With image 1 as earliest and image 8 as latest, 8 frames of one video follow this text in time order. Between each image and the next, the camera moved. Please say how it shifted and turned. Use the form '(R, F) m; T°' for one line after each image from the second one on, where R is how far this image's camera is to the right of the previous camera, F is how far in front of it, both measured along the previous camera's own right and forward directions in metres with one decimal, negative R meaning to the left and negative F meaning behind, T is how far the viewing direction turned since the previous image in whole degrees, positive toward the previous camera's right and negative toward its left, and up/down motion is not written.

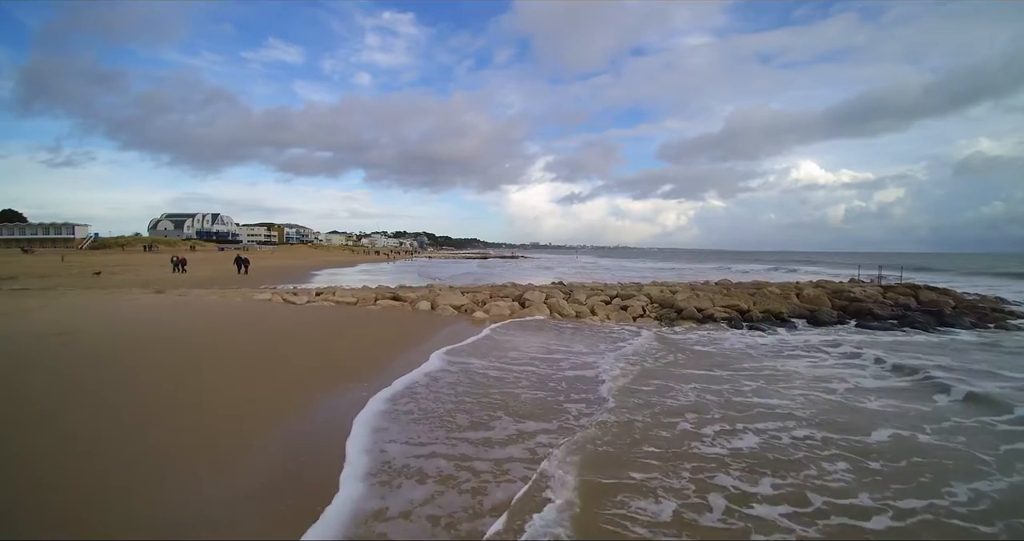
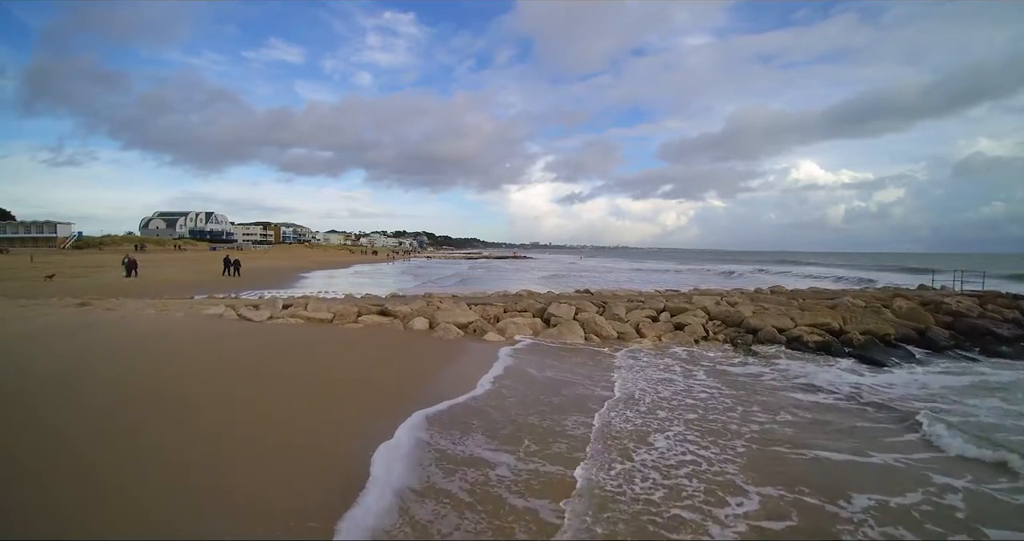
(-0.5, +2.9) m; 0°
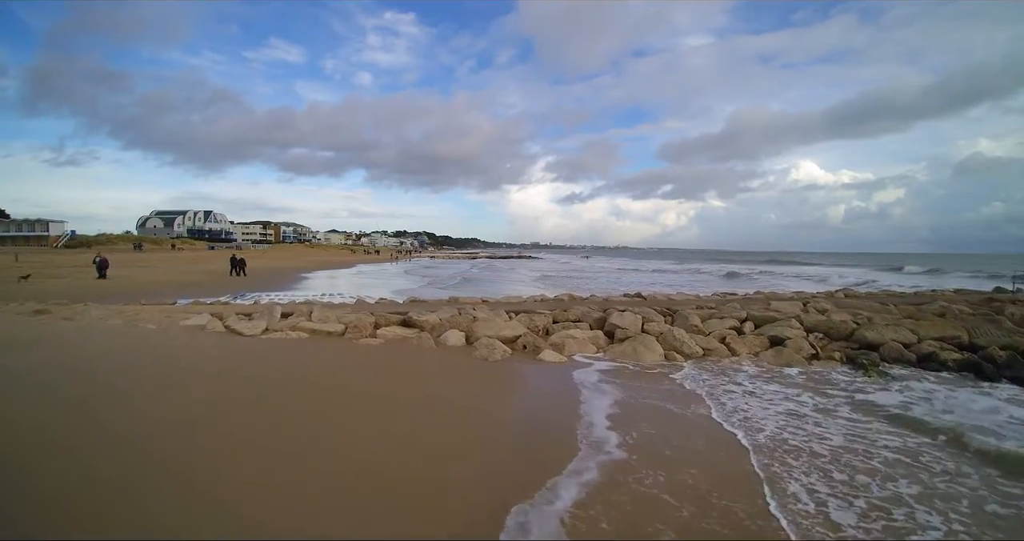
(-0.9, +1.9) m; 0°
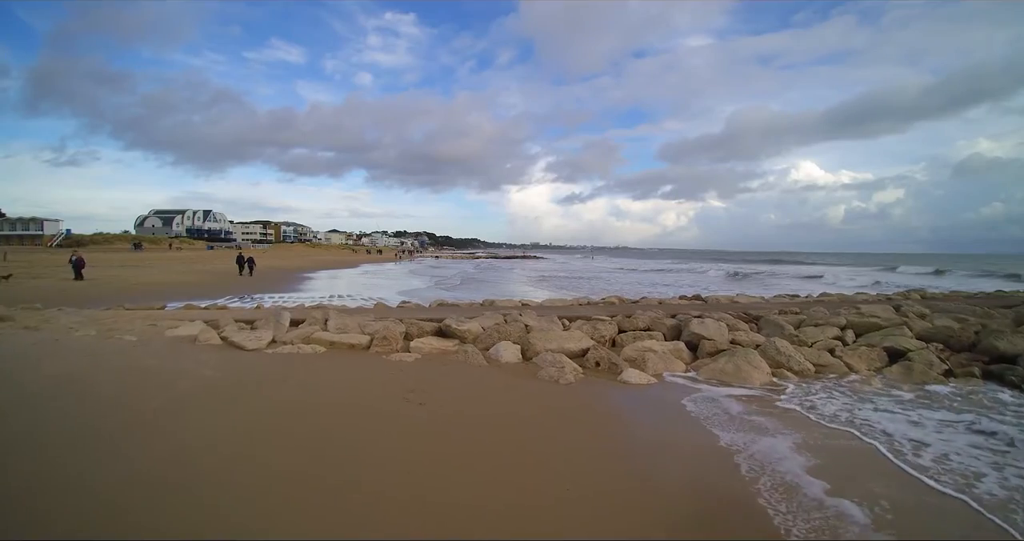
(-0.9, +1.5) m; 0°
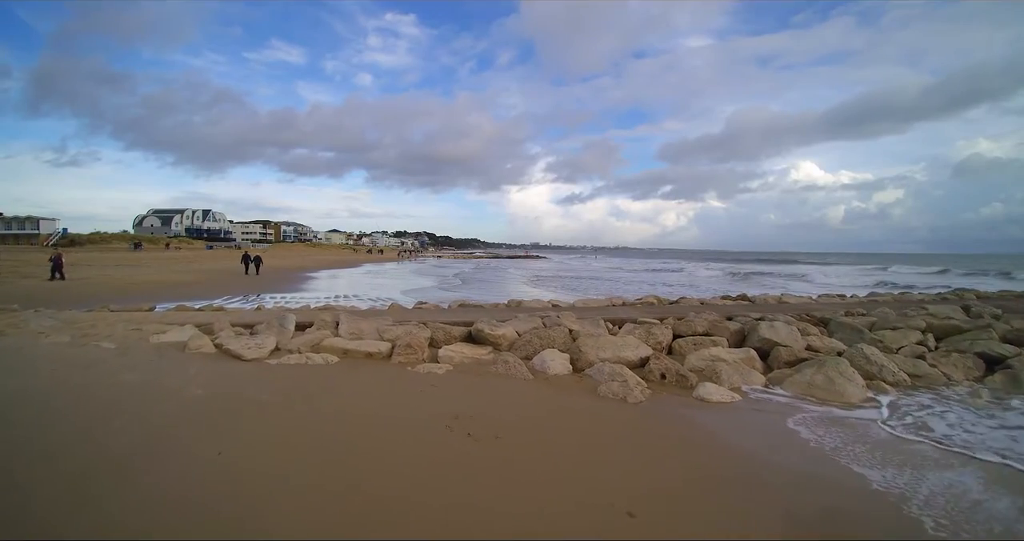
(-0.5, +0.9) m; 0°
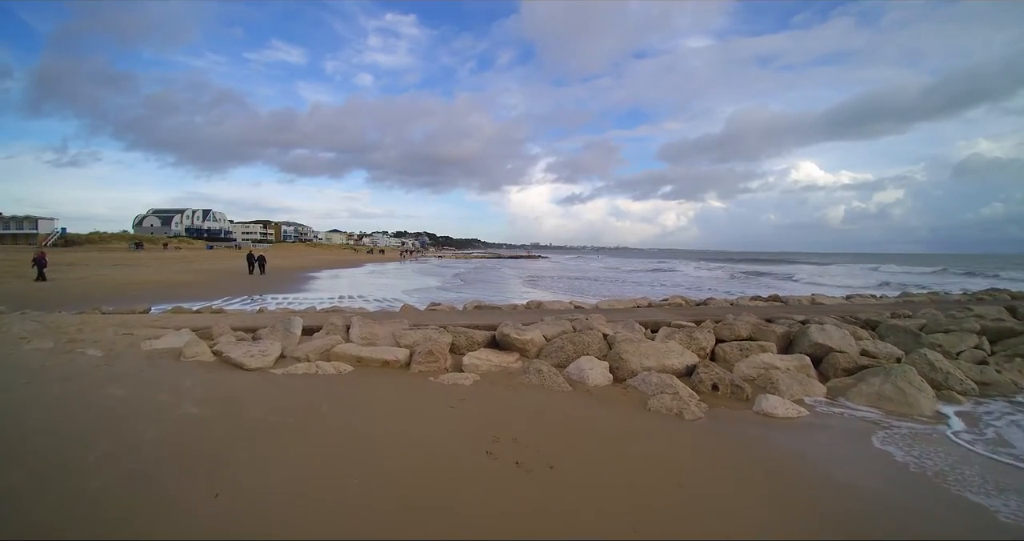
(-0.3, +0.5) m; 0°
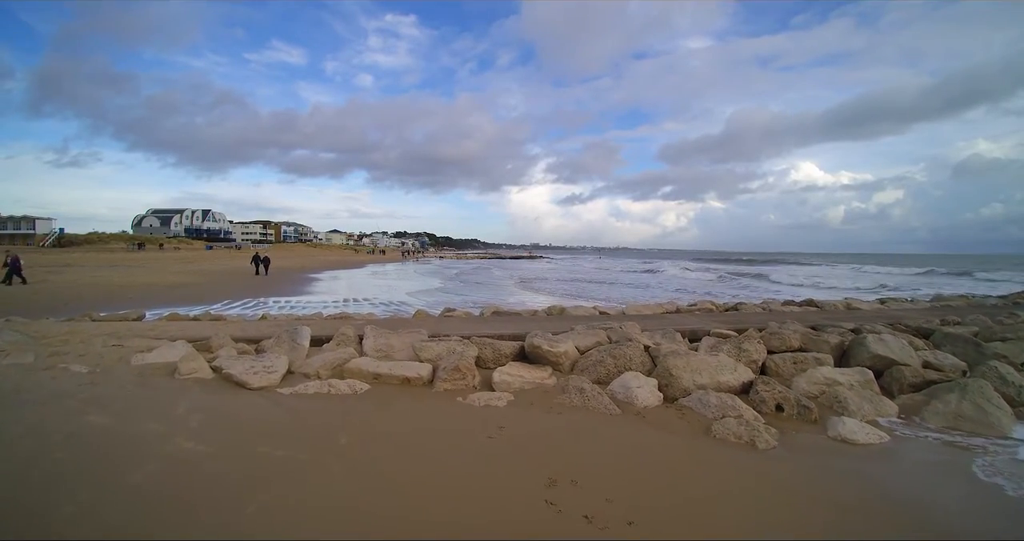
(-0.3, +0.5) m; 0°
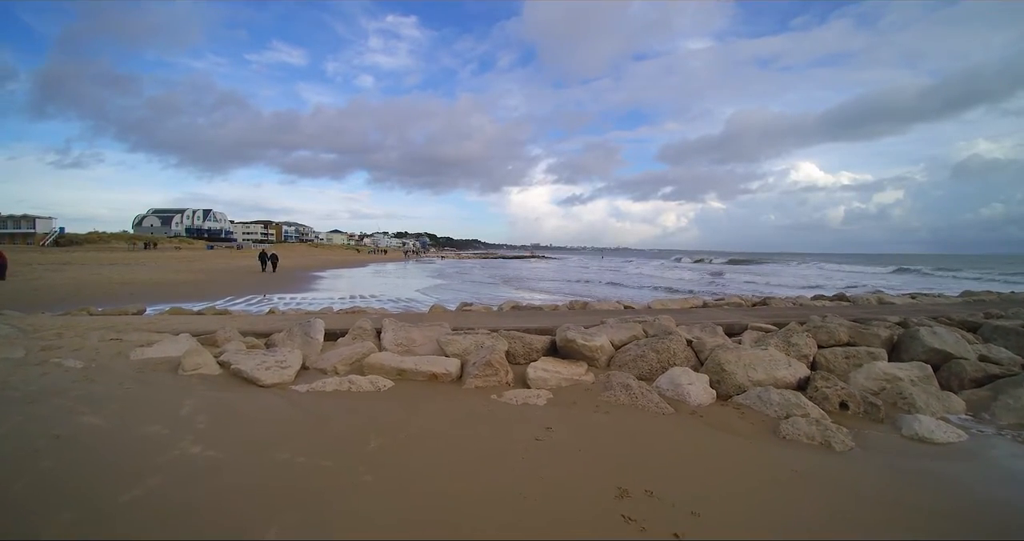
(-0.3, +0.4) m; 0°
